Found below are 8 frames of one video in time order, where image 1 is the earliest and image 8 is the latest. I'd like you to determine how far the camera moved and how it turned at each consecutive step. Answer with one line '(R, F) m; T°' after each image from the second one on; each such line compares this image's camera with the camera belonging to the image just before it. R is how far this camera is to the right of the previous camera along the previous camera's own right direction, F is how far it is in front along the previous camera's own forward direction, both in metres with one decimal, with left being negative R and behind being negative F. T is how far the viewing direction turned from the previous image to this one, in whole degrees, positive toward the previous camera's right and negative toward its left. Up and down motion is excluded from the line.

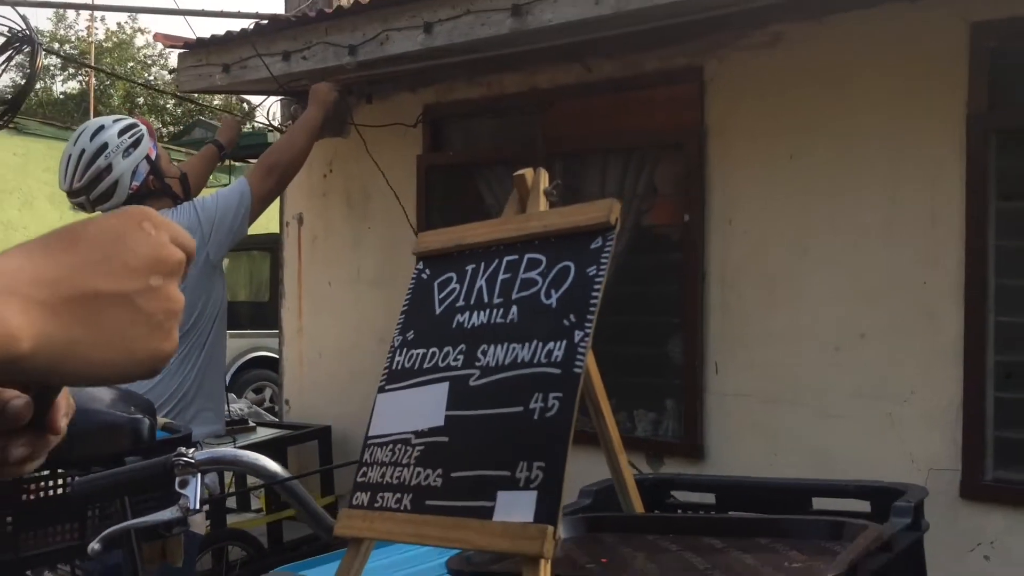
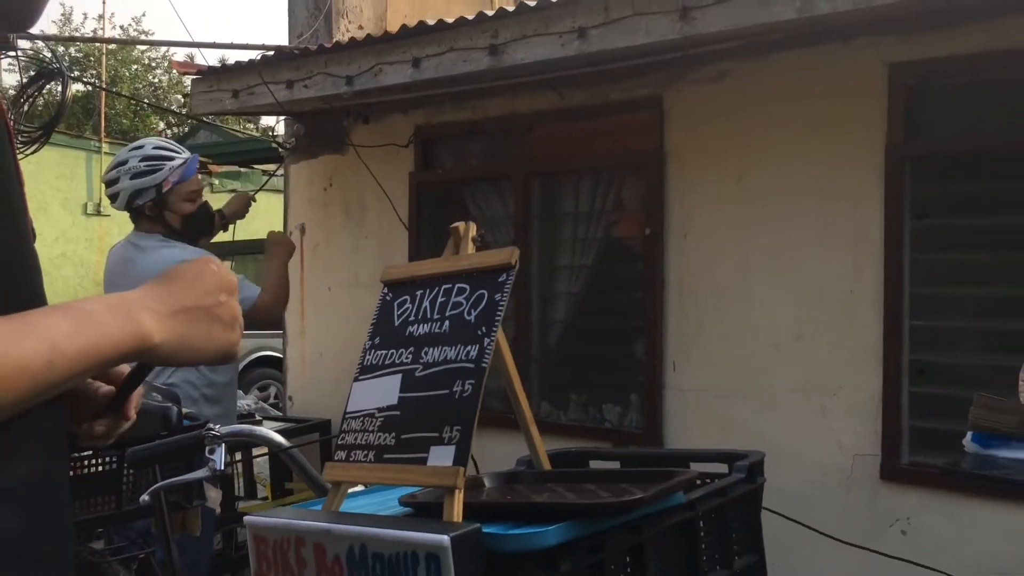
(+0.1, -0.4) m; 0°
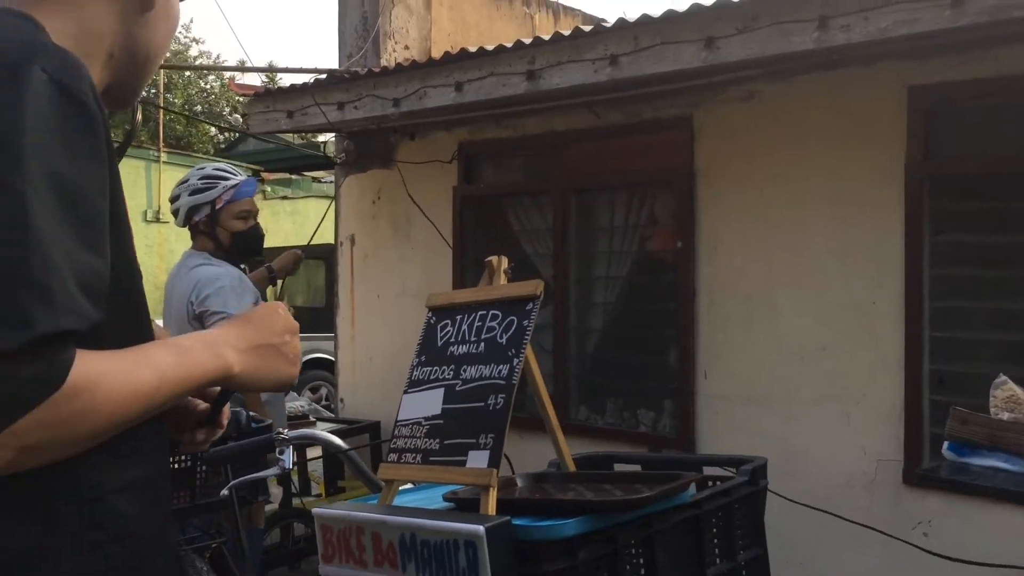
(0.0, -0.2) m; -3°
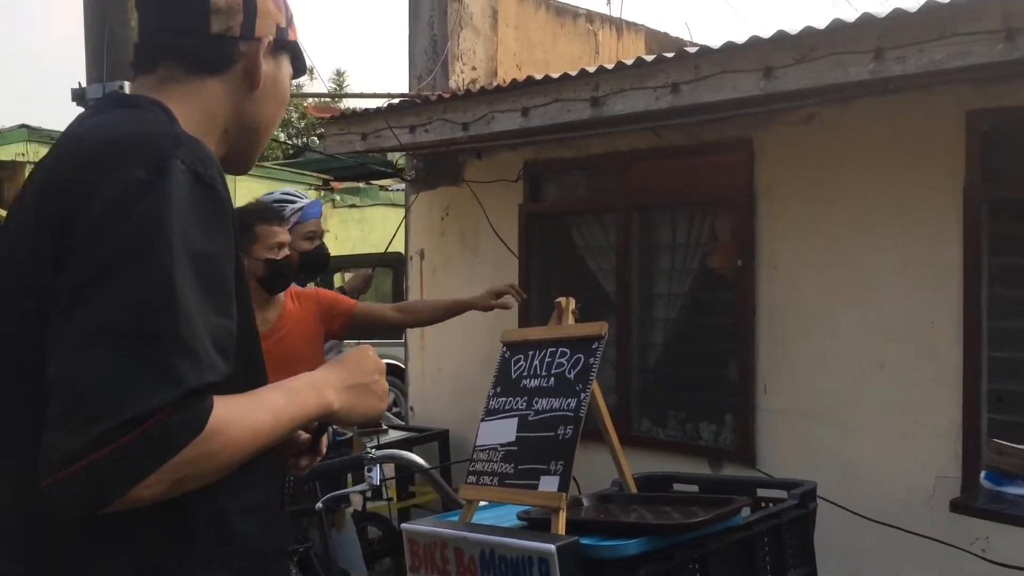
(0.0, -0.2) m; -4°
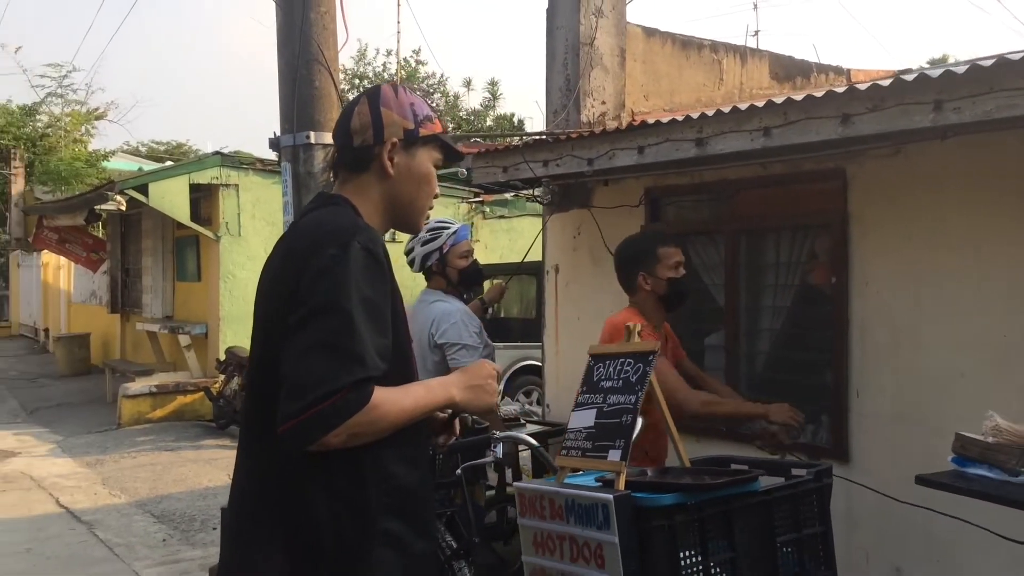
(+0.2, -0.7) m; -9°
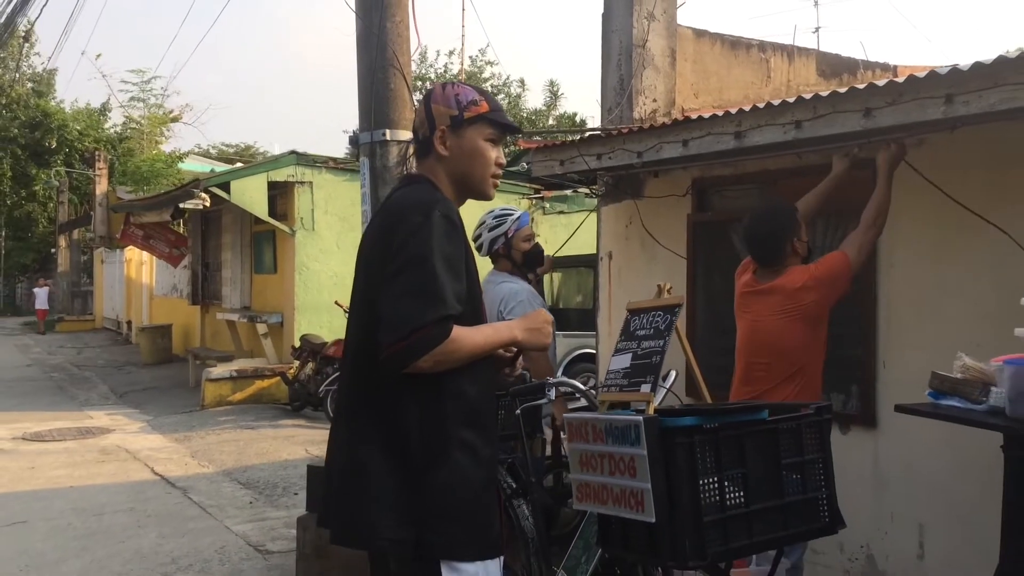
(0.0, -0.5) m; -4°
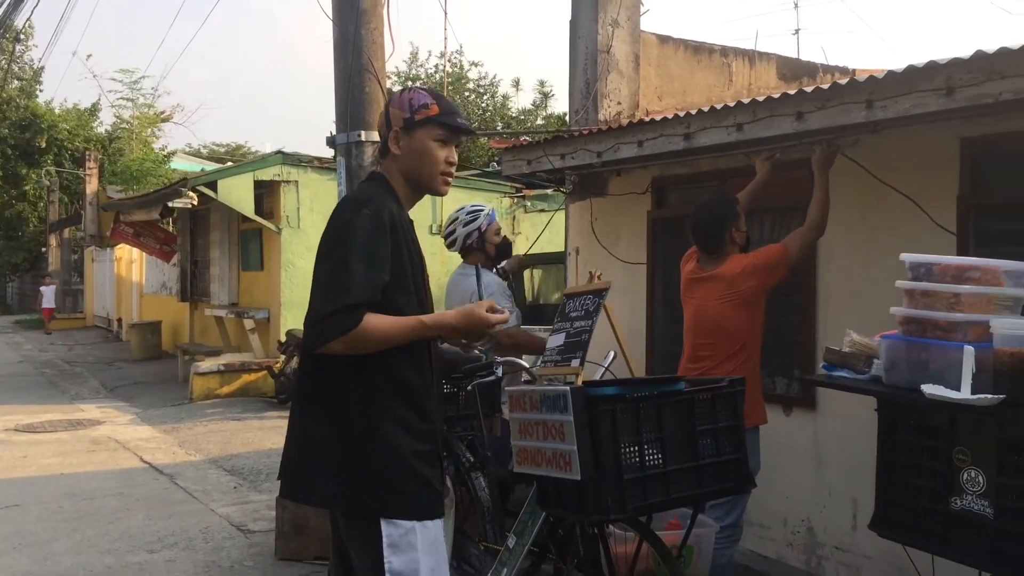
(+0.2, -0.3) m; 0°
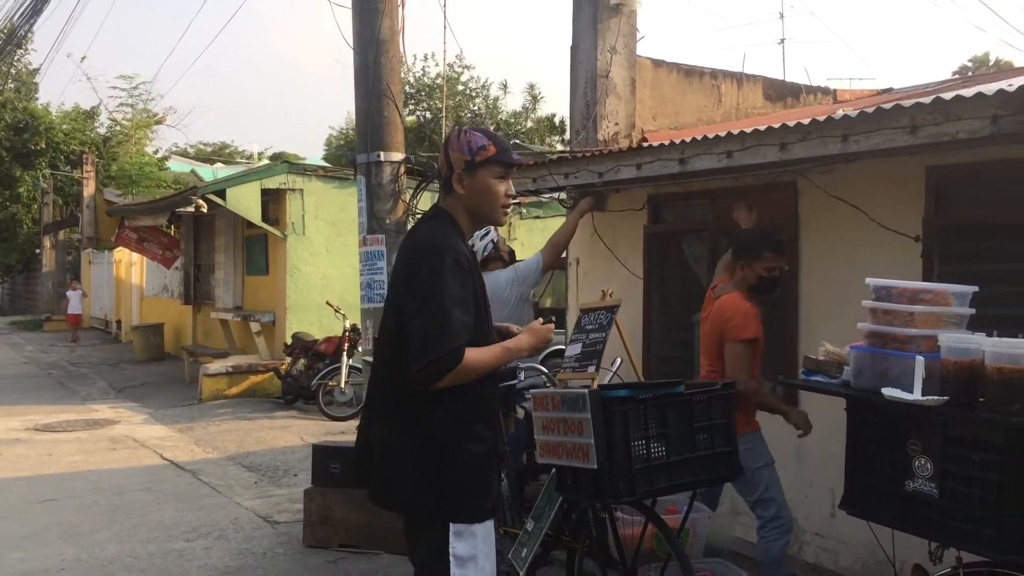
(-0.2, -0.5) m; +1°
